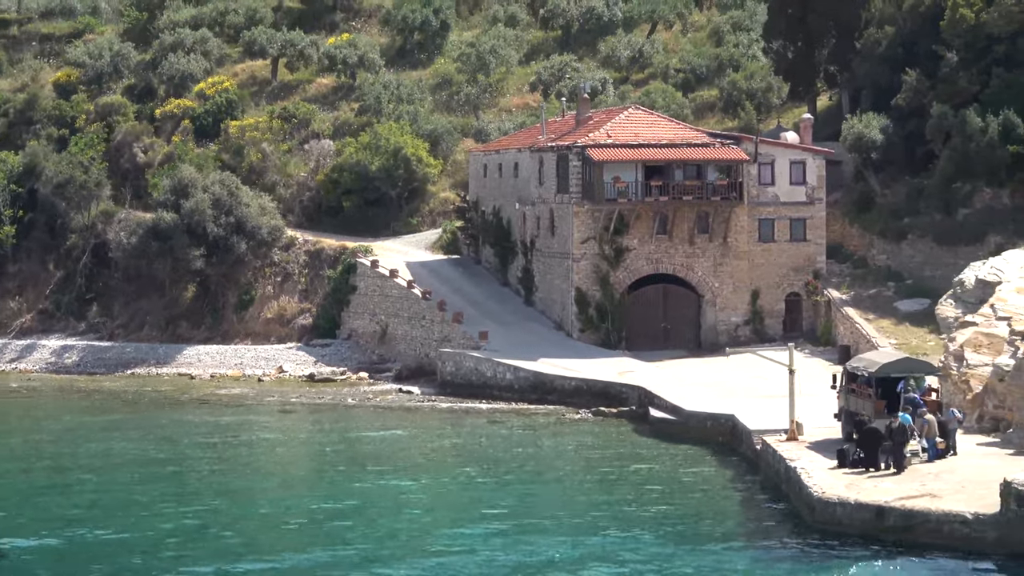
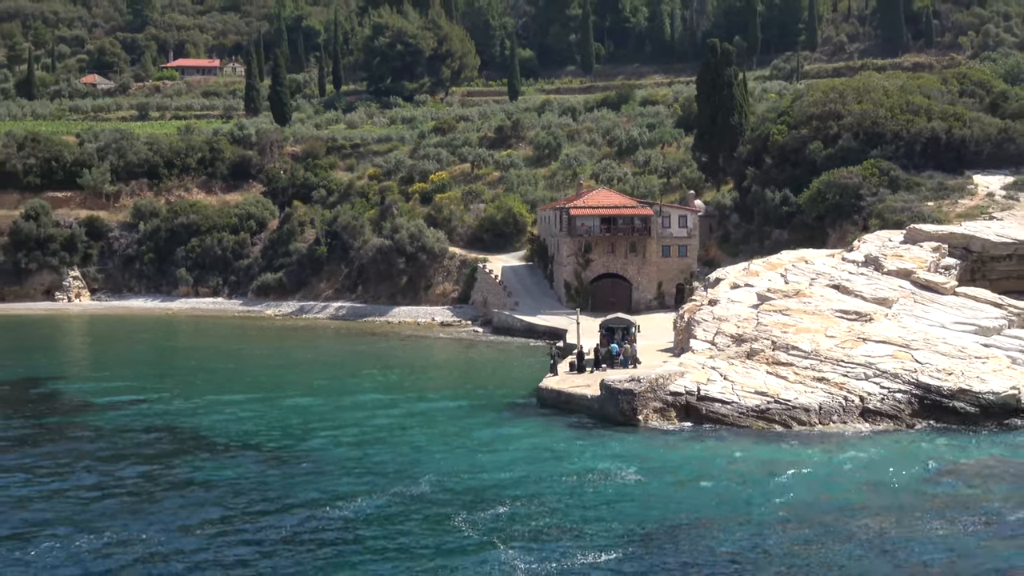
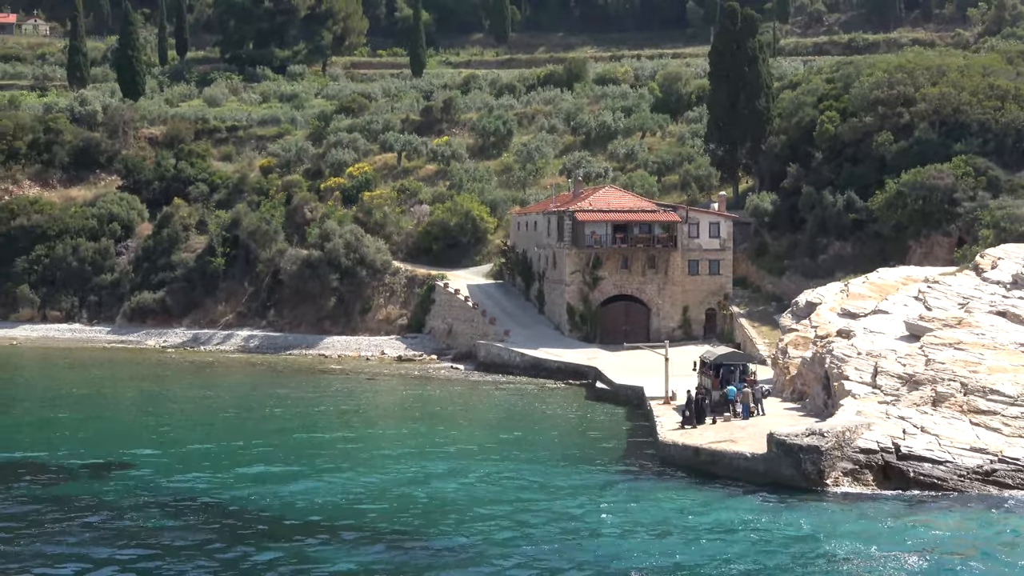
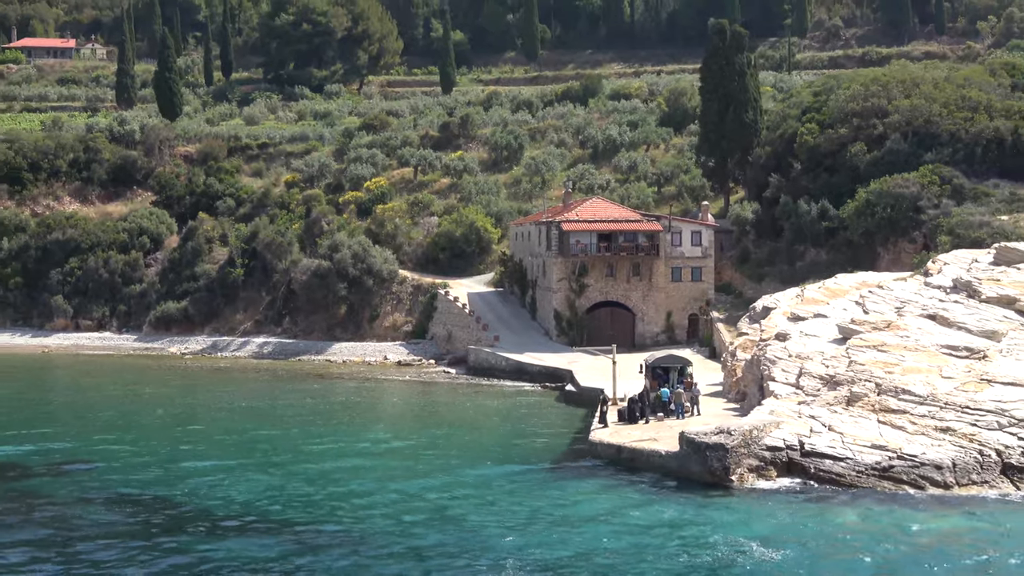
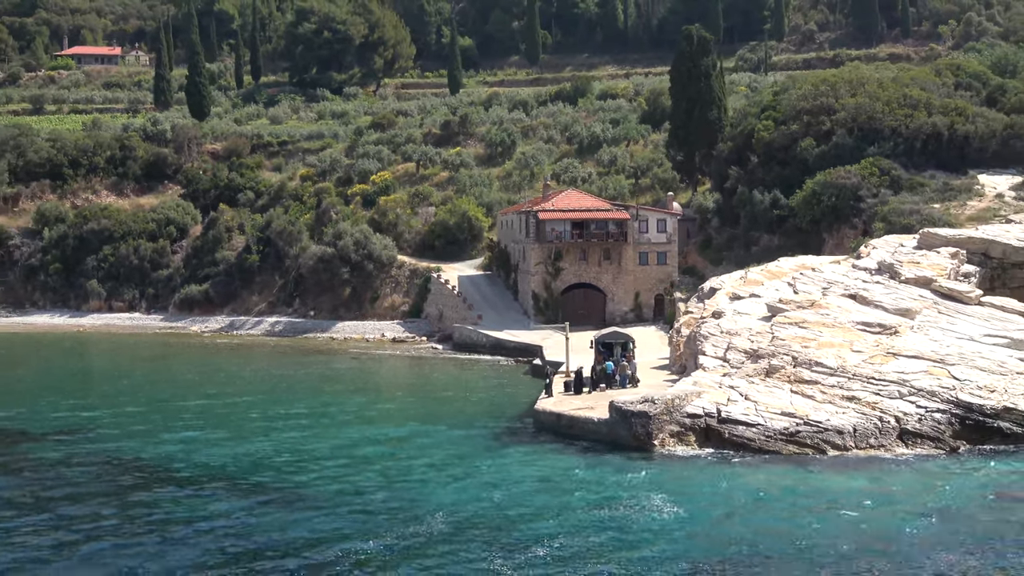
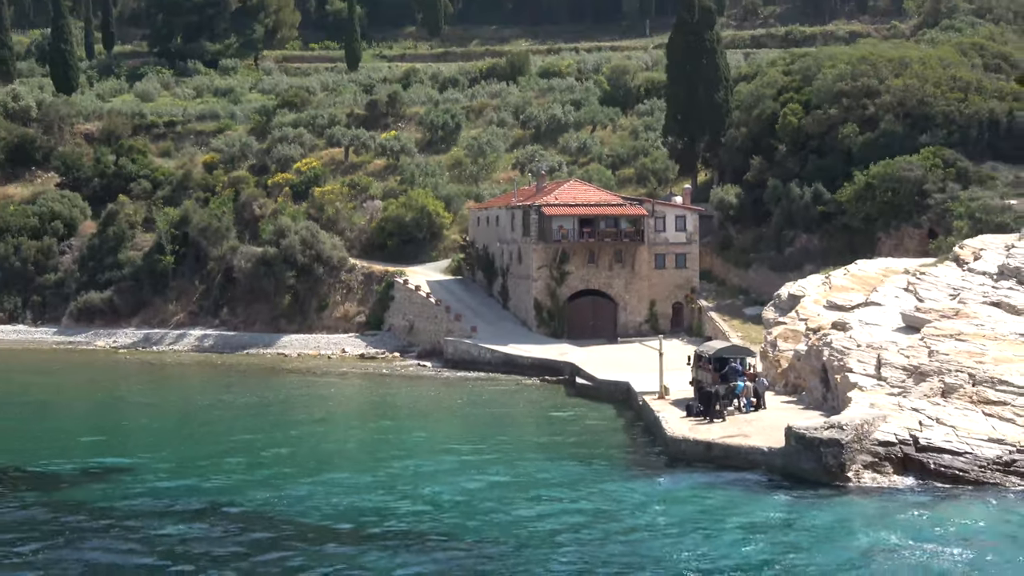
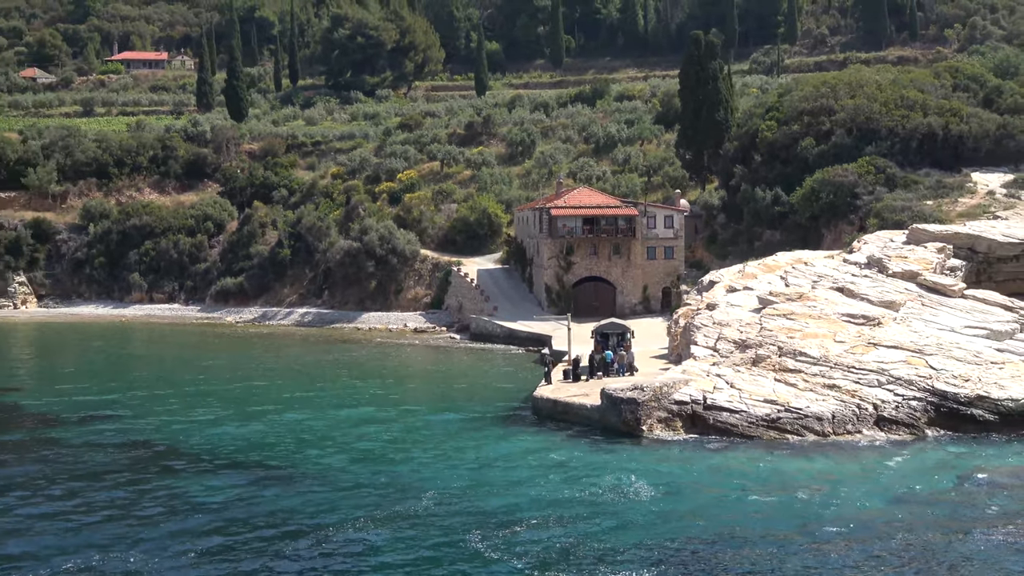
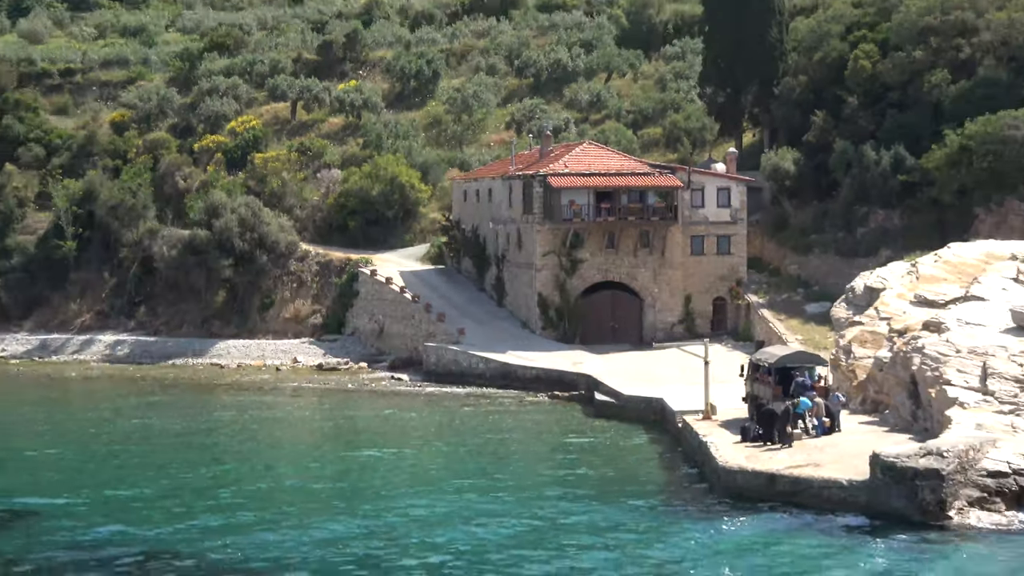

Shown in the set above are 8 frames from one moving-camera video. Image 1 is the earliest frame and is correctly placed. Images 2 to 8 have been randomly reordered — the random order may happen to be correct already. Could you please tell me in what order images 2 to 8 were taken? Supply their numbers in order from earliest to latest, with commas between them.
8, 6, 3, 4, 5, 7, 2
